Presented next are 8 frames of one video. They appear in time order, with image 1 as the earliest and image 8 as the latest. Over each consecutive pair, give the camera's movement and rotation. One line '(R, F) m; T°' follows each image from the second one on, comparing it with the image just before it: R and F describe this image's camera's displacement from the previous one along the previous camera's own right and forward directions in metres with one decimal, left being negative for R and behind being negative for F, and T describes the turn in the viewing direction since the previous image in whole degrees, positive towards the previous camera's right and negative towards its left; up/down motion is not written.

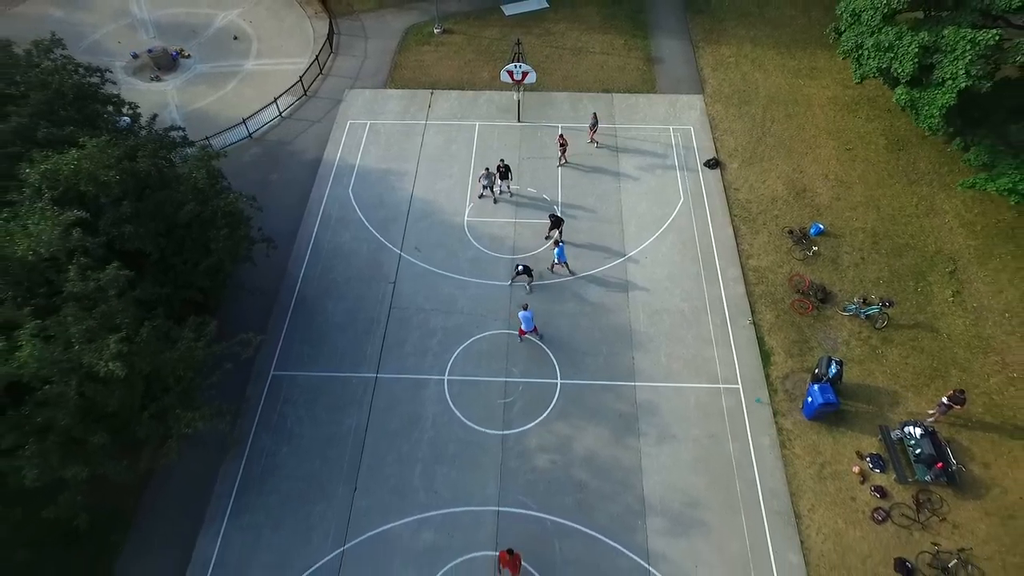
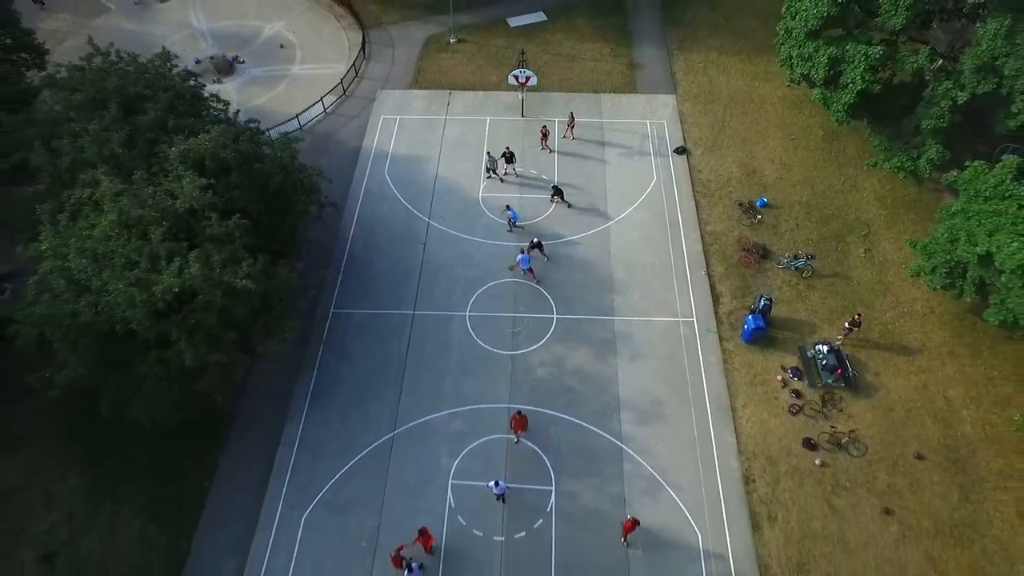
(-0.3, -5.6) m; 0°
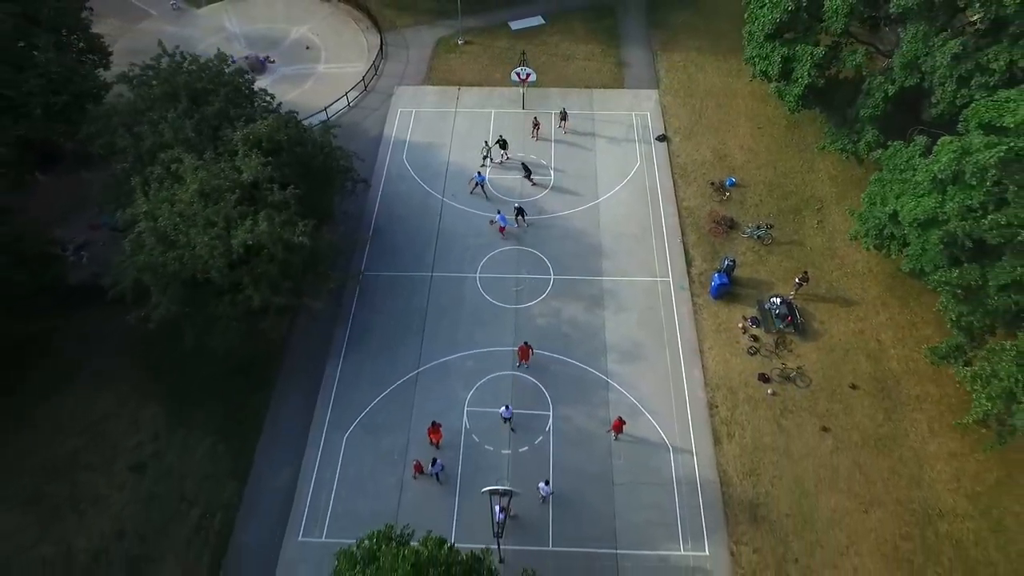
(-0.2, -4.3) m; 0°
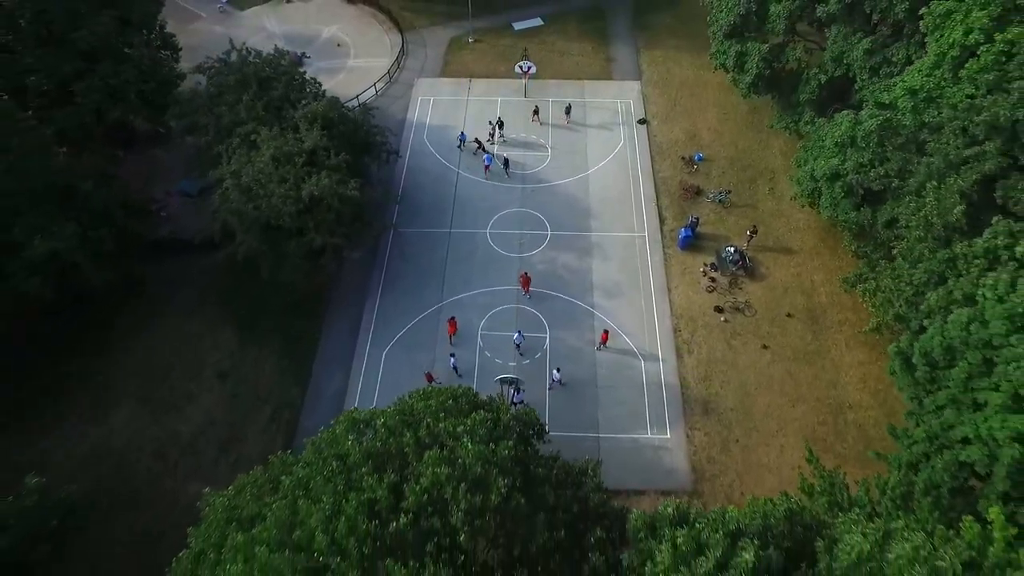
(-0.2, -6.3) m; 0°
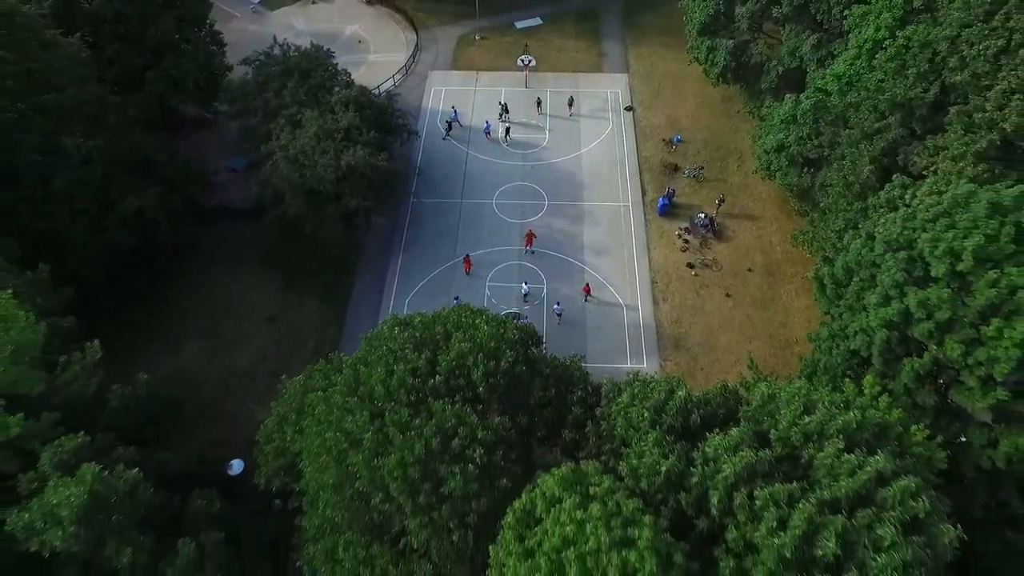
(-0.1, -5.6) m; 0°
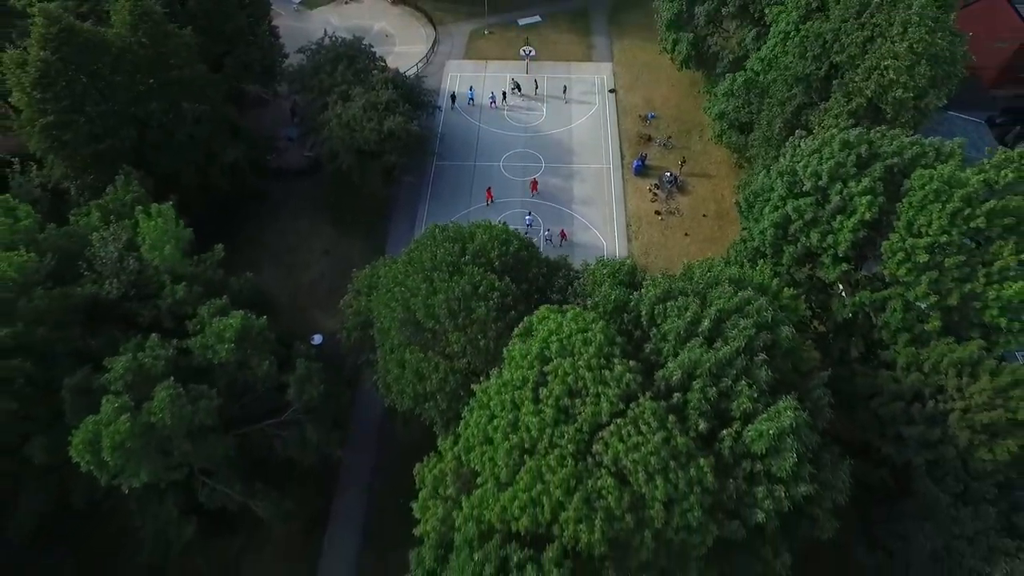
(-0.2, -9.6) m; 0°
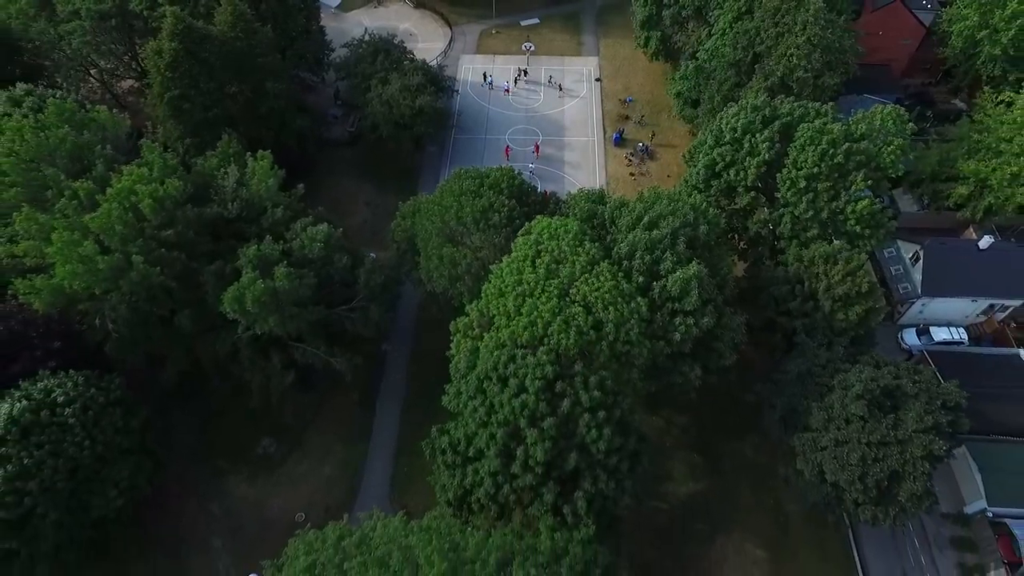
(-0.3, -11.9) m; 0°
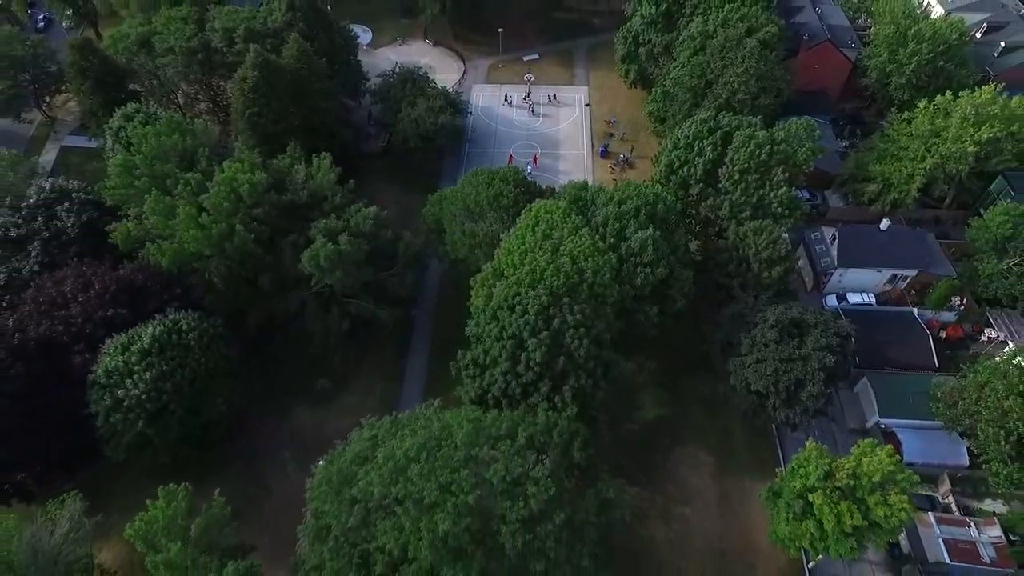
(-0.4, -12.0) m; 0°
